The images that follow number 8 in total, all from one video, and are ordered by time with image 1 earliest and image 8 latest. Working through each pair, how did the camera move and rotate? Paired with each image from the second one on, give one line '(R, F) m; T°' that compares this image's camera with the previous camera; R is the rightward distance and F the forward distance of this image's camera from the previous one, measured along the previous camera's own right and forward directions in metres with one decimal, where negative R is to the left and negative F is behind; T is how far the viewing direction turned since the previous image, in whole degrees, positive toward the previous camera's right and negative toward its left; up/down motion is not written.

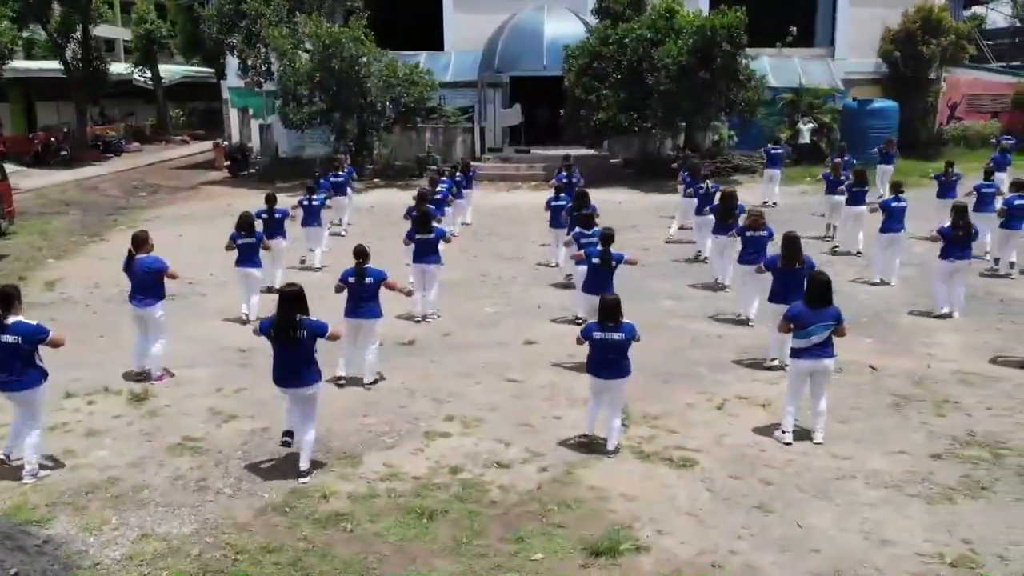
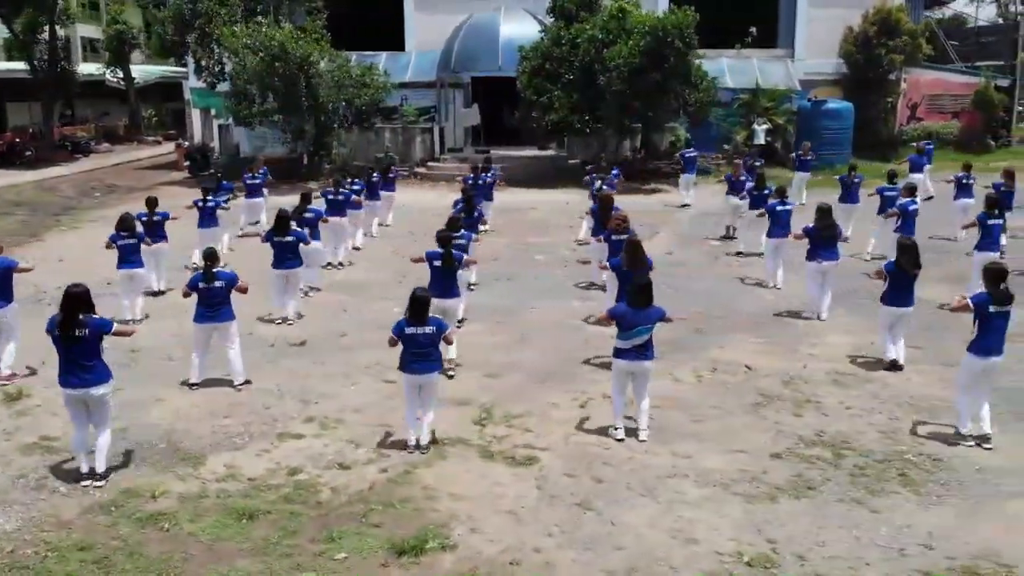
(+1.2, 0.0) m; 0°
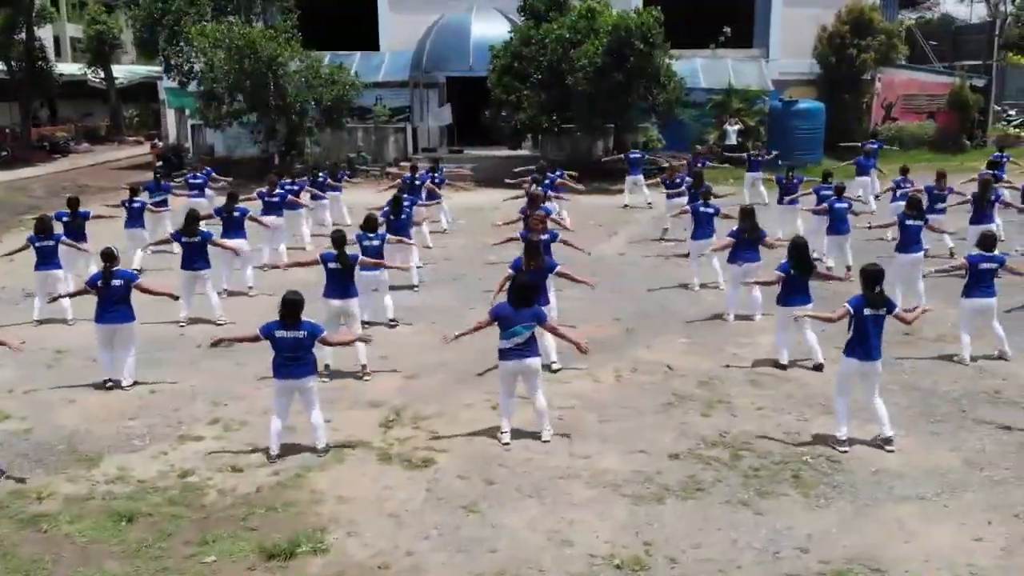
(+0.8, +0.1) m; 0°
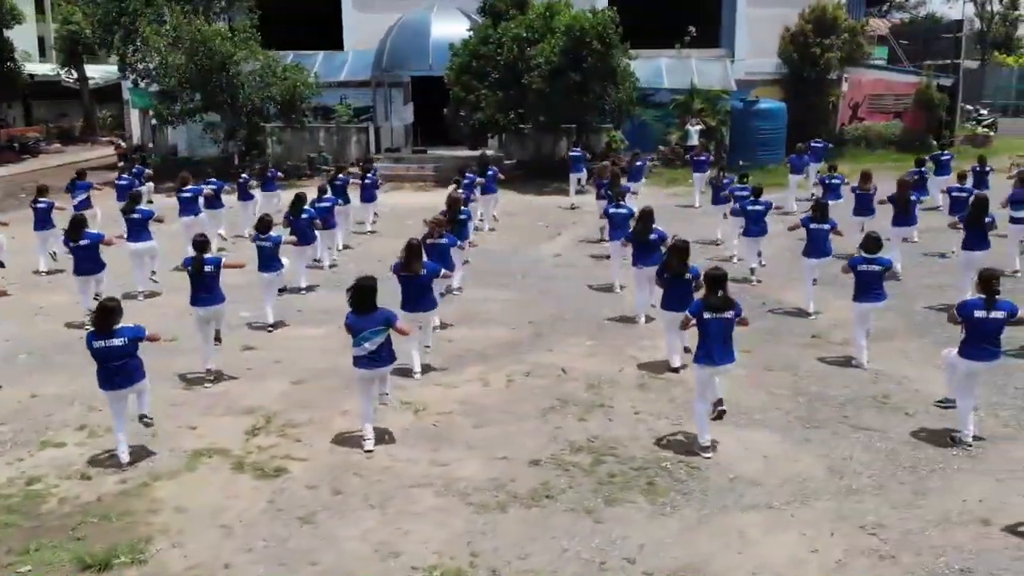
(+1.0, +0.2) m; 0°
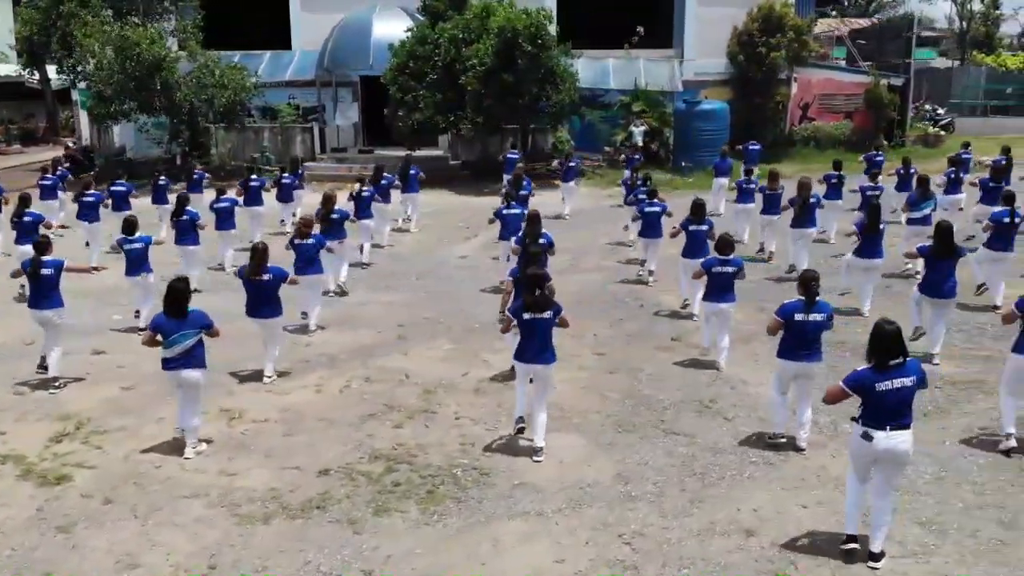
(+1.5, +0.1) m; 0°
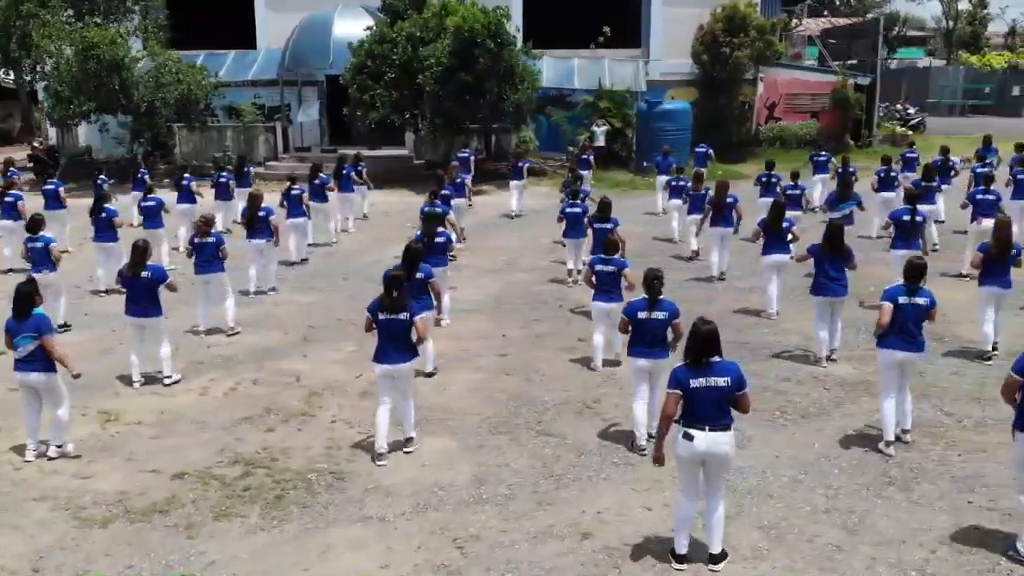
(+1.0, +0.1) m; 0°
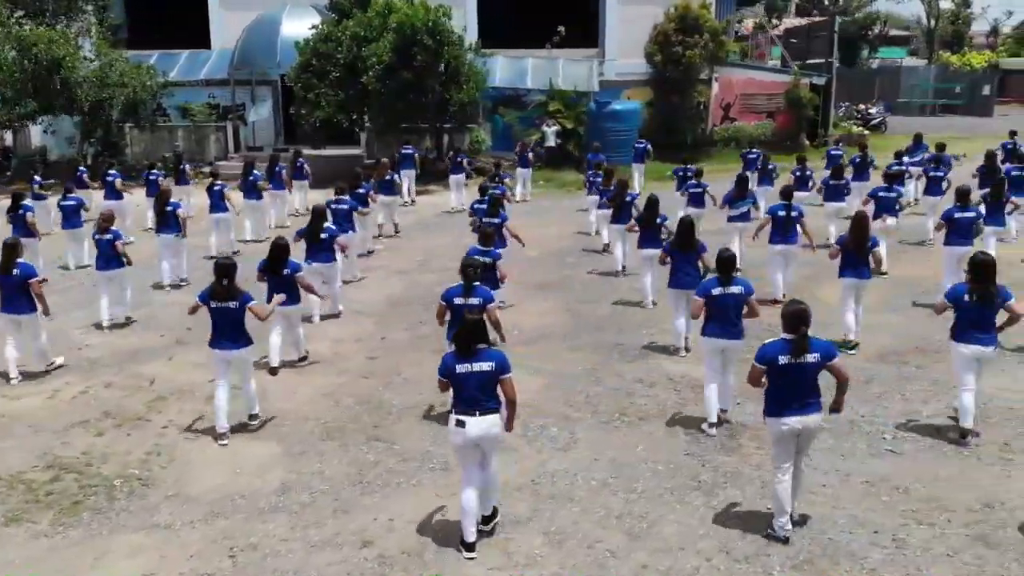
(+1.2, +0.1) m; 0°
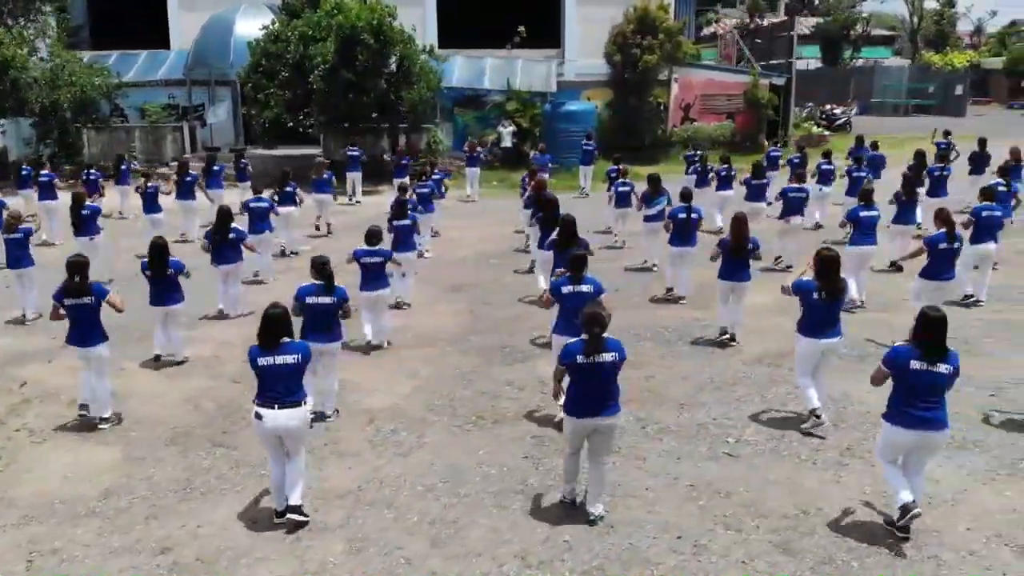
(+1.1, 0.0) m; 0°
